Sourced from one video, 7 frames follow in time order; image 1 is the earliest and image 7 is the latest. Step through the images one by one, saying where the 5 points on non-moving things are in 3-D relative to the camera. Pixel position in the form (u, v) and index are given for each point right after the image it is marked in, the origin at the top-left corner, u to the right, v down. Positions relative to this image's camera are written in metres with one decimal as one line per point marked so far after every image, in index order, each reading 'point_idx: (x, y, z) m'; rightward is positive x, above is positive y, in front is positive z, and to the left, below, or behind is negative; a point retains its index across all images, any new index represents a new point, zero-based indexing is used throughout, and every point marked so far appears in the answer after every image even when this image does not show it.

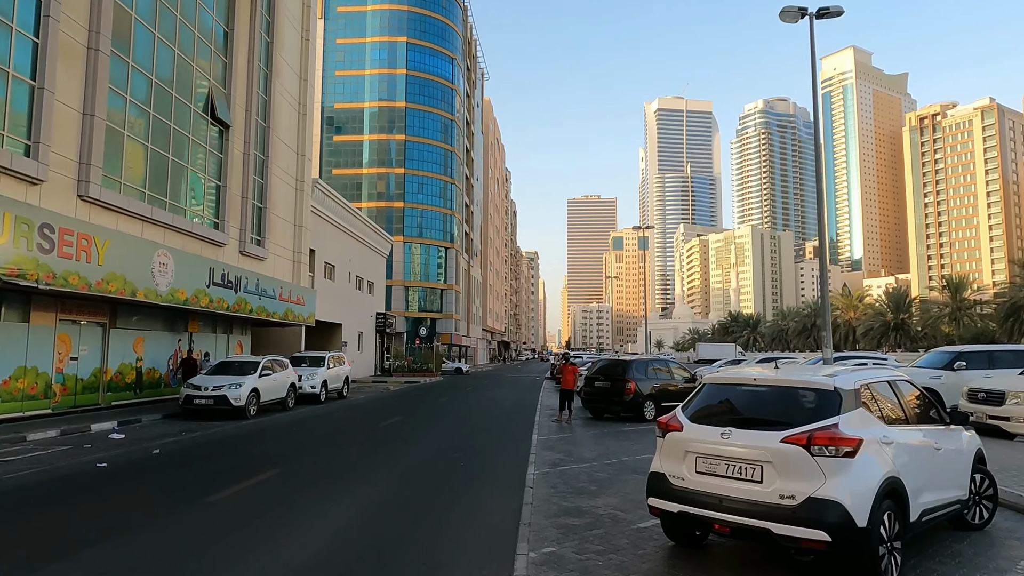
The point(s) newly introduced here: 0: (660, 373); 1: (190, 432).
0: (+3.8, -2.1, +16.8) m
1: (-7.2, -3.2, +14.8) m
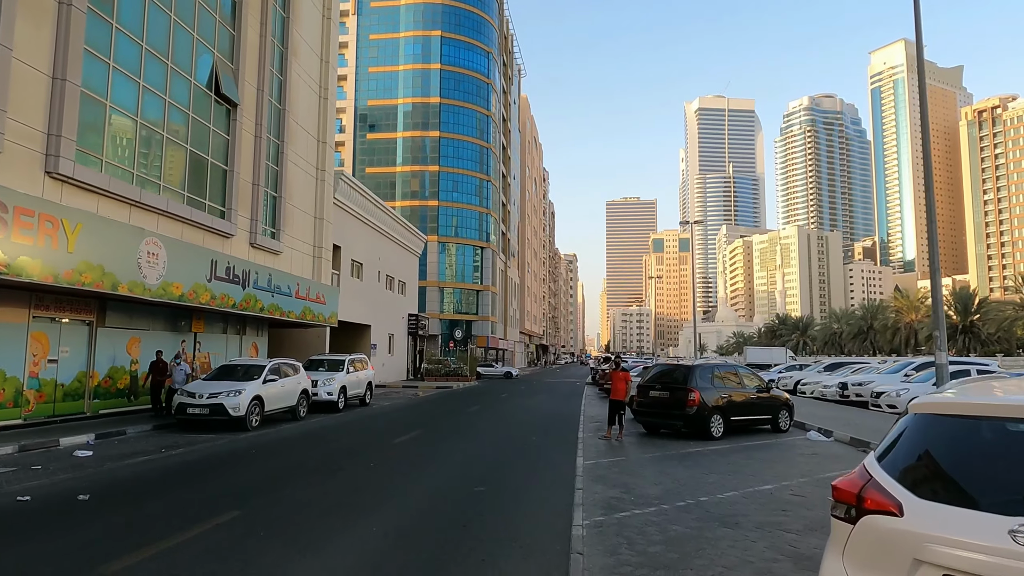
0: (+4.6, -2.0, +14.1) m
1: (-6.5, -3.1, +12.7) m
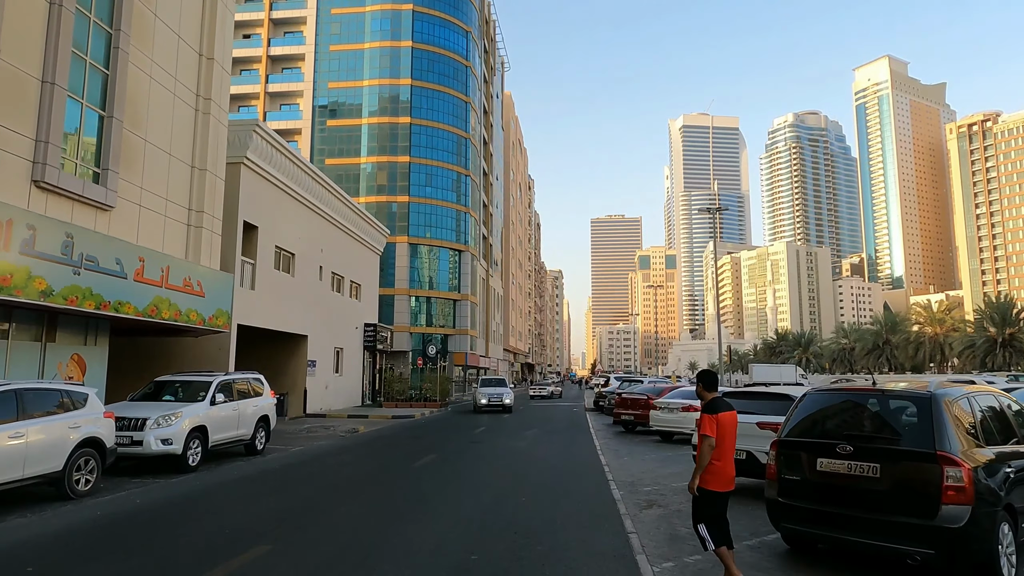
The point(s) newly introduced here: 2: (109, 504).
0: (+4.3, -1.2, +5.9) m
1: (-6.7, -2.3, +4.2) m
2: (-5.8, -3.1, +9.7) m
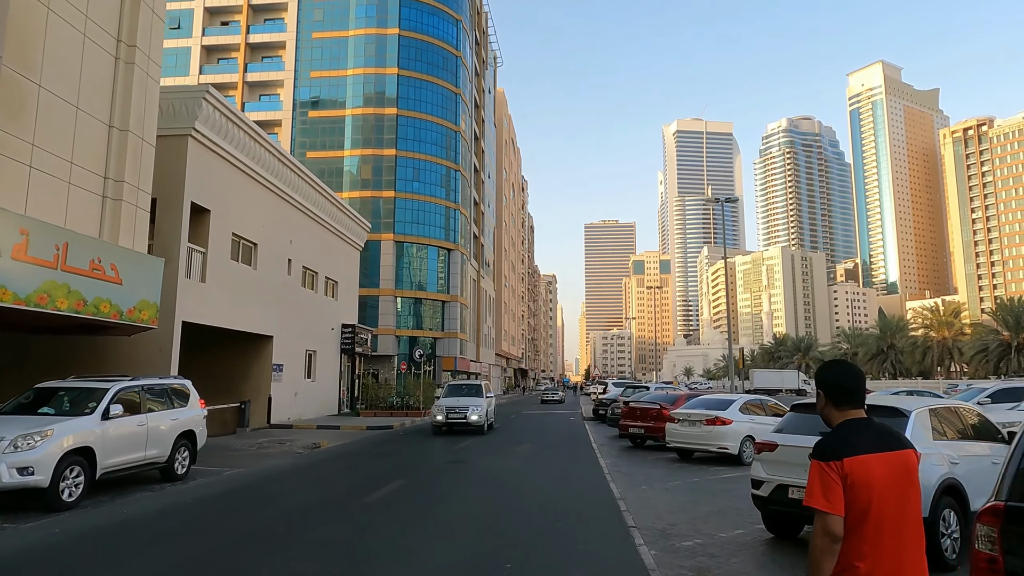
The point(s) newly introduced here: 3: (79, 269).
0: (+4.1, -0.9, +3.0) m
1: (-6.9, -1.9, +1.2) m
2: (-5.9, -2.7, +6.7) m
3: (-7.9, +0.3, +12.1) m
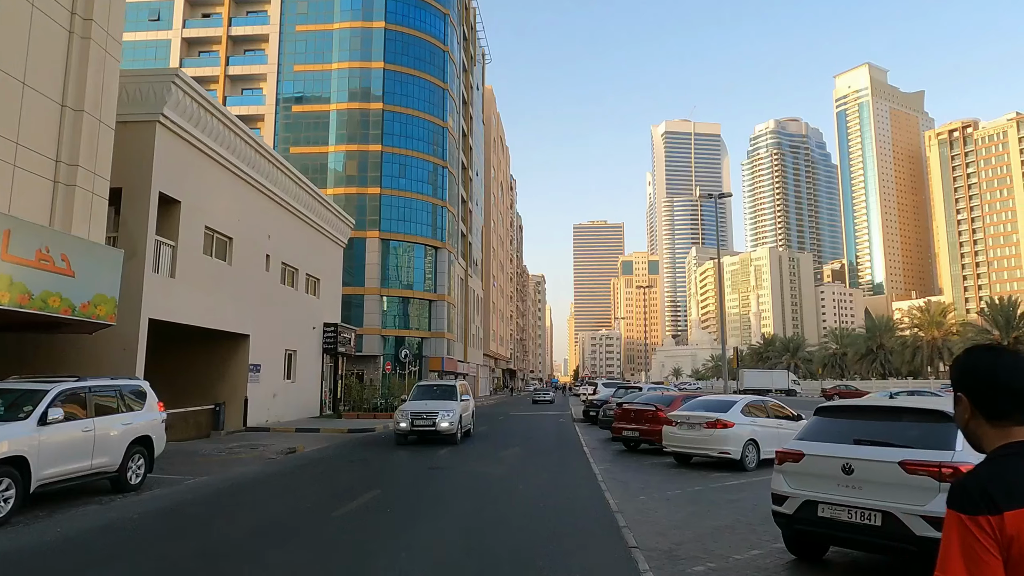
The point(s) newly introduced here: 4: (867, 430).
0: (+4.1, -0.7, +2.2) m
1: (-6.9, -1.8, +0.2) m
2: (-6.1, -2.6, +5.7) m
3: (-8.1, +0.5, +11.1) m
4: (+3.1, -1.2, +5.7) m
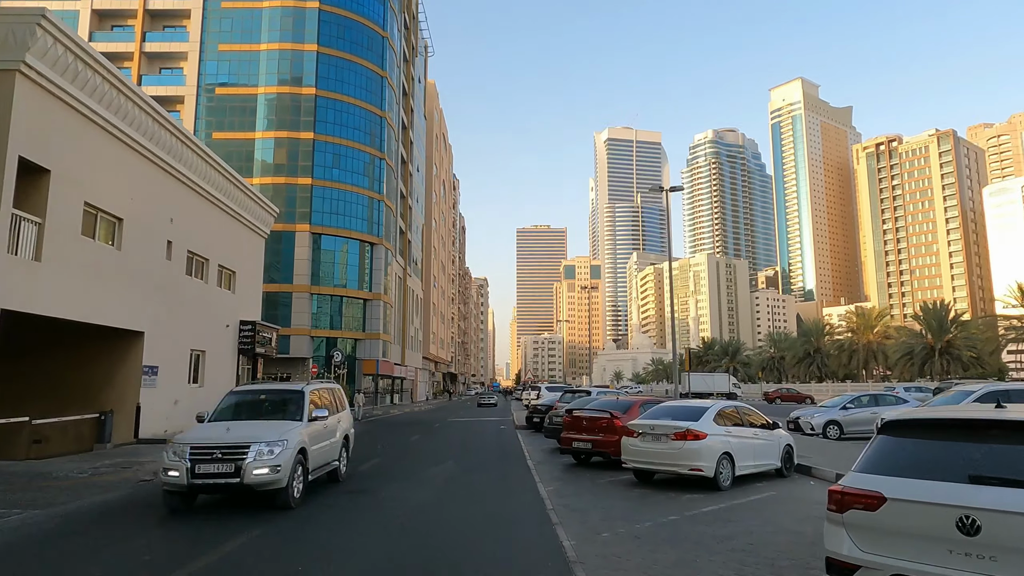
0: (+3.9, -0.5, +0.2) m
1: (-6.9, -1.4, -2.7) m
2: (-6.6, -2.2, +2.9) m
3: (-9.0, +0.8, +8.1) m
4: (+2.6, -1.0, +3.7) m
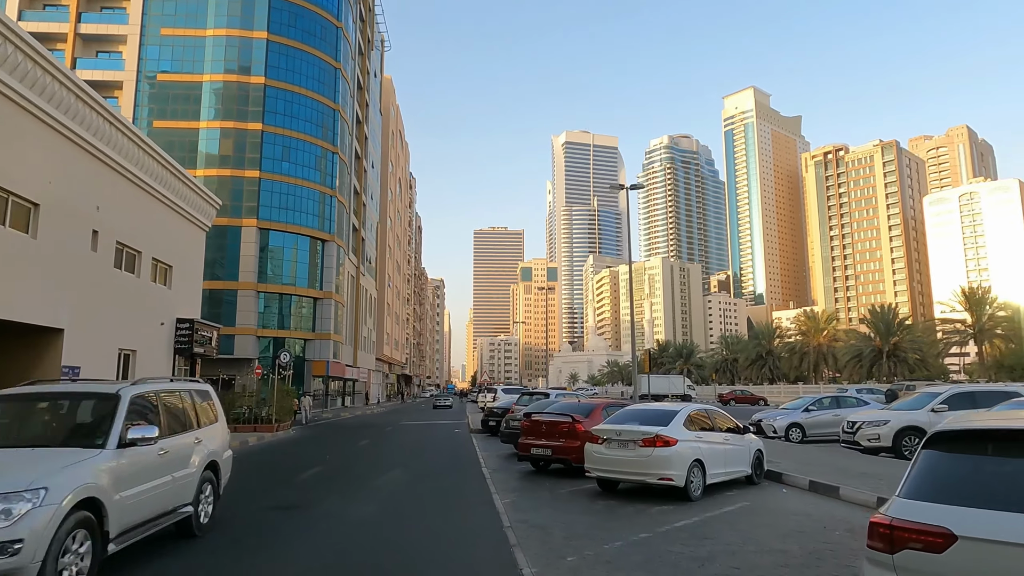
0: (+3.9, -0.3, -0.5) m
1: (-6.7, -1.2, -4.1) m
2: (-6.7, -2.0, +1.4) m
3: (-9.5, +1.0, +6.5) m
4: (+2.4, -0.8, +2.9) m
